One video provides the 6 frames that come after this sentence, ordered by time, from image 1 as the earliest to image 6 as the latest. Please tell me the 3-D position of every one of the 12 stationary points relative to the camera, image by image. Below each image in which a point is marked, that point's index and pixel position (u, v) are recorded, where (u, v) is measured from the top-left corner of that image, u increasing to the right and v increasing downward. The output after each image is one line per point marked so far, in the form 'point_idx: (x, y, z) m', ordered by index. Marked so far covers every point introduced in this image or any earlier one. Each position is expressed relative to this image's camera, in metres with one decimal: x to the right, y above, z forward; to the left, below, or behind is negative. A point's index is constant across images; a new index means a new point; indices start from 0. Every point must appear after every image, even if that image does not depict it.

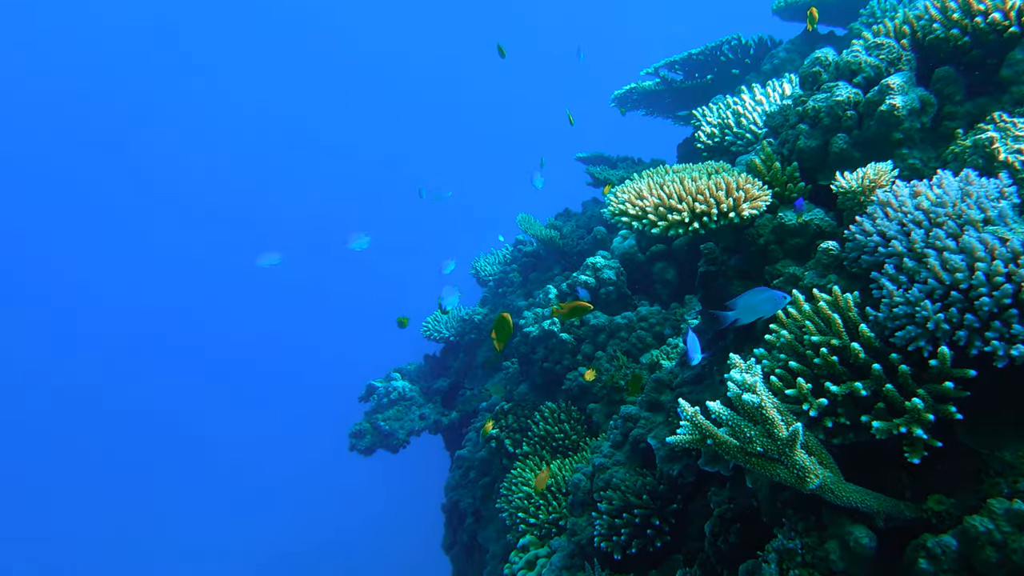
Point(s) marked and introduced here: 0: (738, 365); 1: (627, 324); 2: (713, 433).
0: (+1.0, -0.3, +2.3) m
1: (+1.5, -0.5, +6.5) m
2: (+0.9, -0.6, +2.2) m
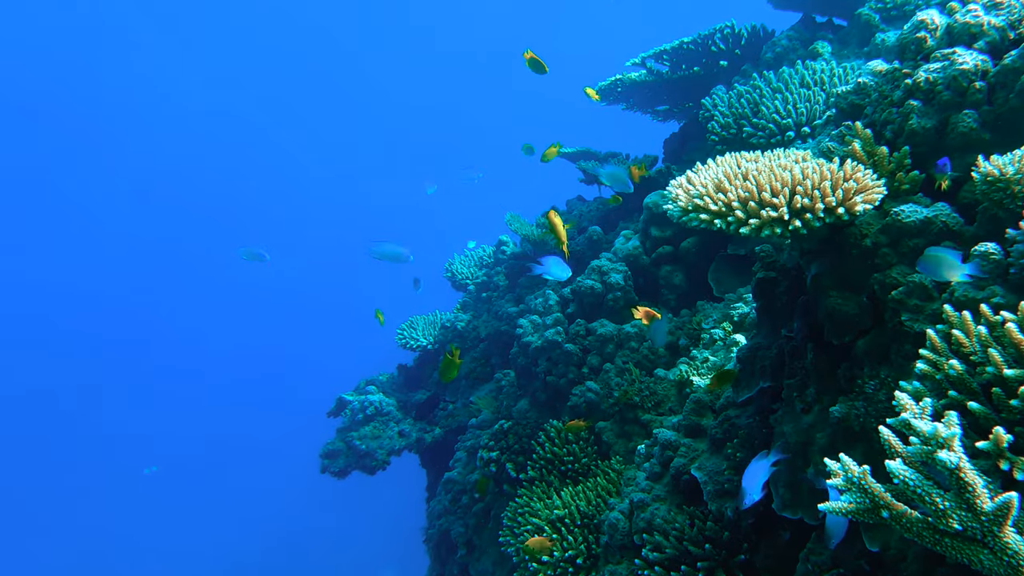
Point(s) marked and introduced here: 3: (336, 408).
0: (+1.4, -0.4, +1.7) m
1: (+1.5, -0.5, +6.0) m
2: (+1.2, -0.7, +1.6) m
3: (-4.3, -2.9, +12.0) m
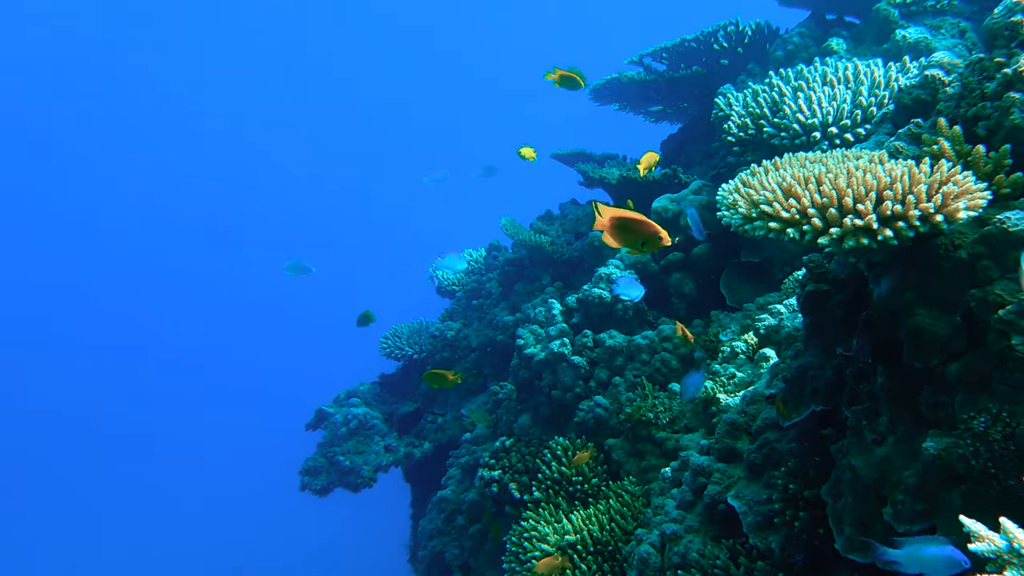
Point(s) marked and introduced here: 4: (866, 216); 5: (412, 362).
0: (+1.6, -0.5, +1.4) m
1: (+1.5, -0.6, +5.6) m
2: (+1.4, -0.8, +1.3) m
3: (-4.5, -3.0, +11.4) m
4: (+1.5, +0.3, +2.1) m
5: (-2.2, -1.6, +11.1) m
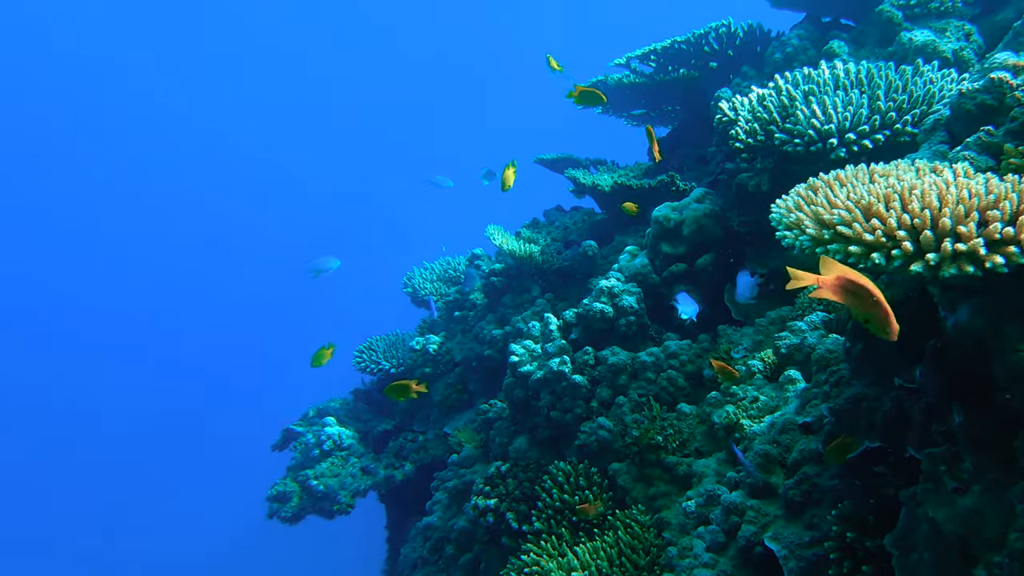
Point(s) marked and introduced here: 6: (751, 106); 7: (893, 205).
0: (+1.8, -0.6, +1.1) m
1: (+1.5, -0.8, +5.3) m
2: (+1.7, -0.9, +1.0) m
3: (-4.8, -3.2, +10.7) m
4: (+1.6, +0.2, +1.8) m
5: (-2.6, -1.8, +10.5) m
6: (+2.5, +1.9, +5.4) m
7: (+1.5, +0.3, +2.0) m
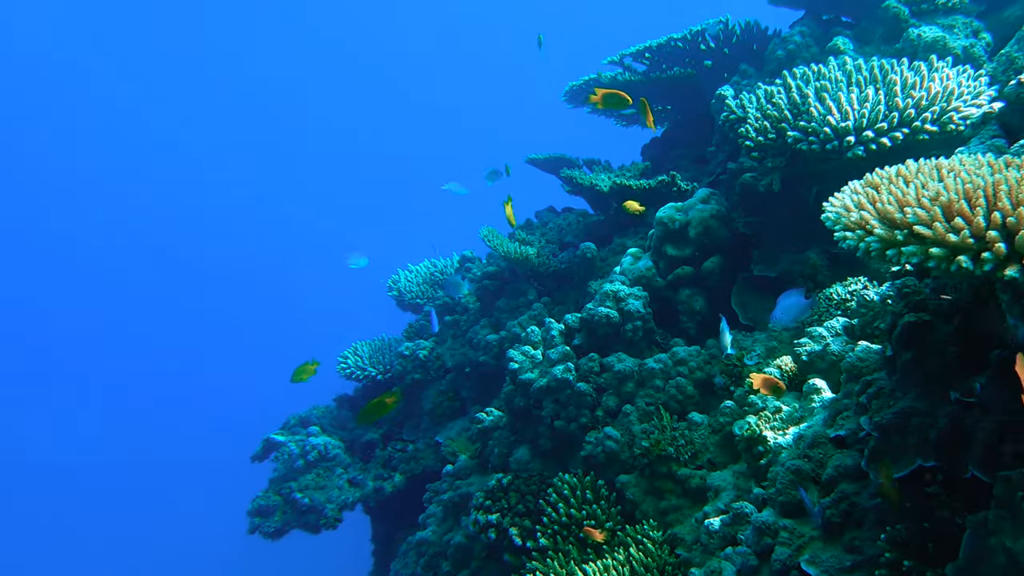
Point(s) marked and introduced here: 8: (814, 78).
0: (+2.0, -0.6, +0.9) m
1: (+1.5, -0.8, +5.1) m
2: (+1.8, -0.9, +0.8) m
3: (-5.0, -3.3, +10.3) m
4: (+1.8, +0.1, +1.6) m
5: (-2.7, -1.9, +10.2) m
6: (+2.6, +1.9, +5.2) m
7: (+1.7, +0.3, +1.8) m
8: (+3.0, +2.1, +5.1) m
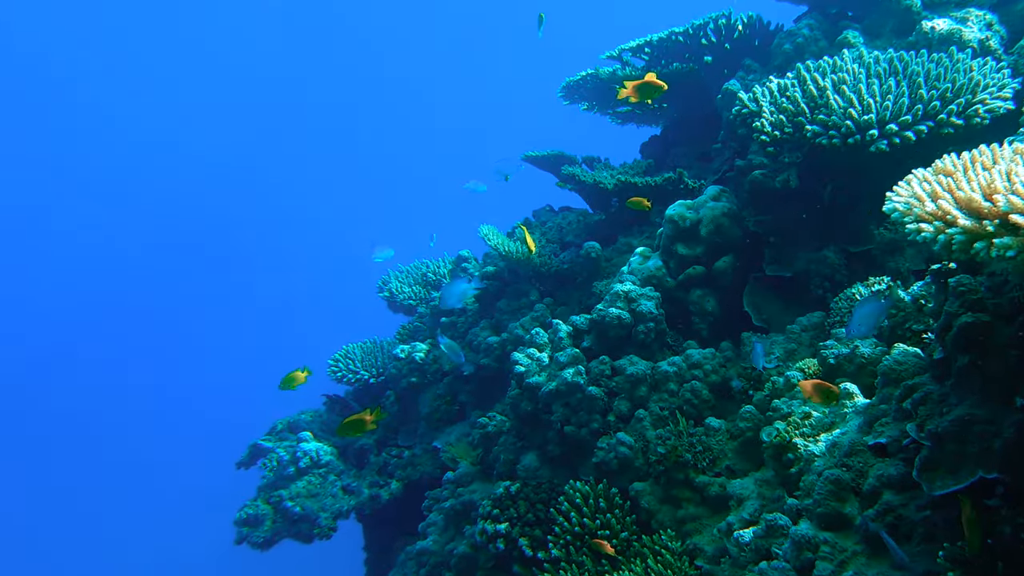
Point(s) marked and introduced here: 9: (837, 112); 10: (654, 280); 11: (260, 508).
0: (+2.2, -0.6, +0.8) m
1: (+1.6, -0.8, +4.9) m
2: (+2.0, -0.9, +0.6) m
3: (-5.0, -3.3, +9.9) m
4: (+2.0, +0.1, +1.4) m
5: (-2.8, -1.9, +9.9) m
6: (+2.6, +1.9, +5.1) m
7: (+1.8, +0.3, +1.7) m
8: (+3.1, +2.1, +5.0) m
9: (+2.8, +1.5, +4.4) m
10: (+1.6, +0.1, +5.6) m
11: (-4.3, -3.8, +8.7) m
